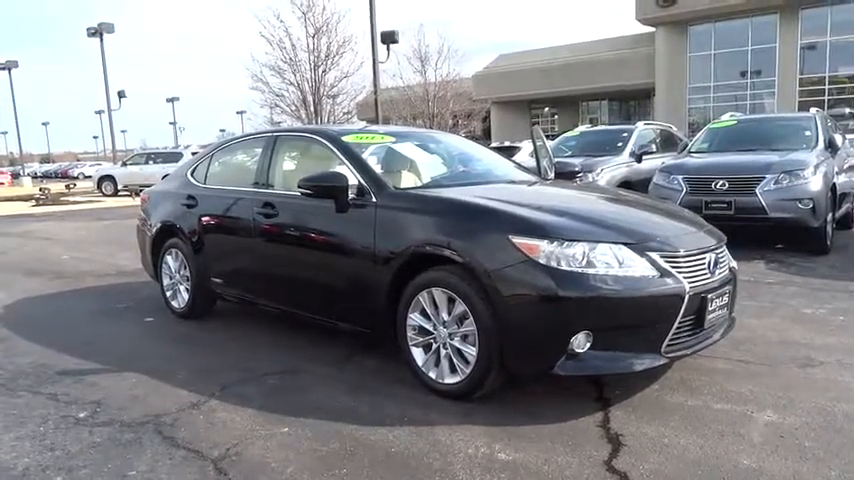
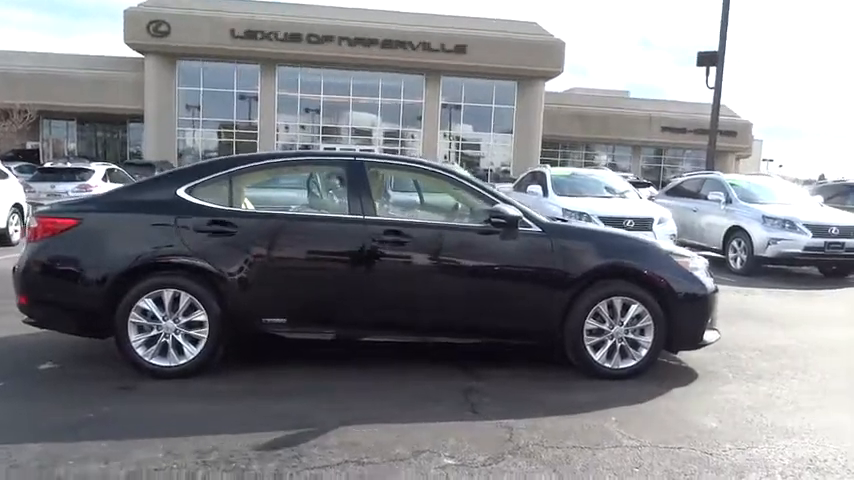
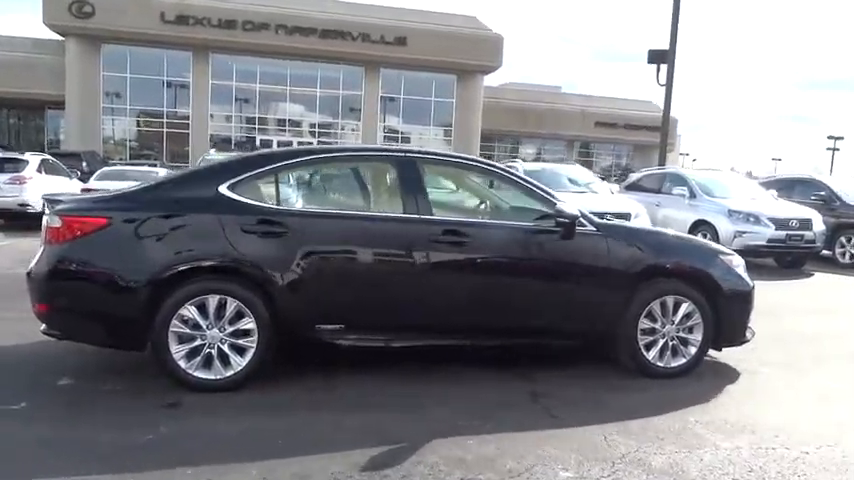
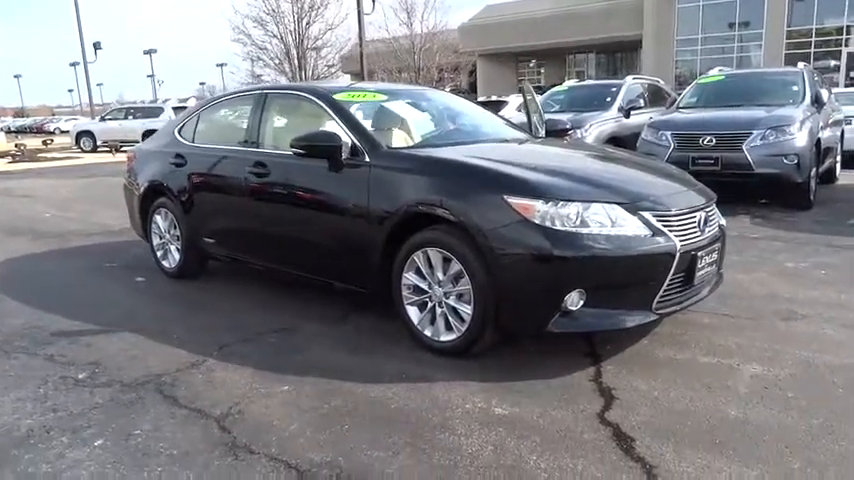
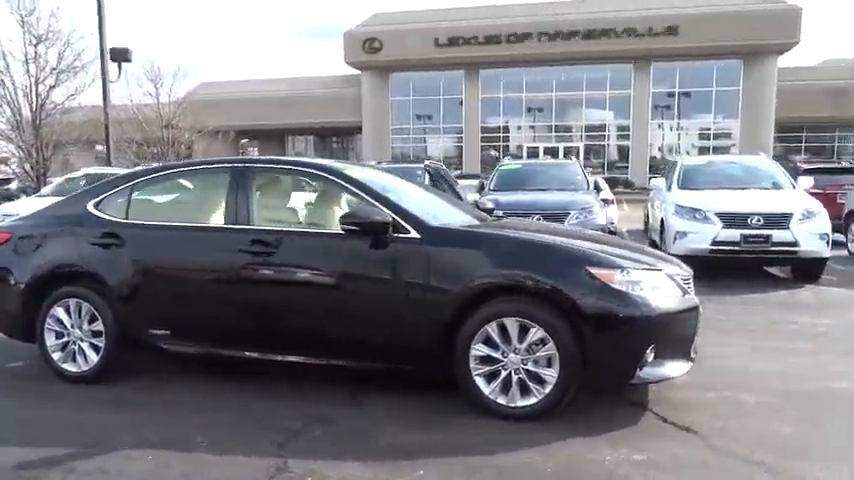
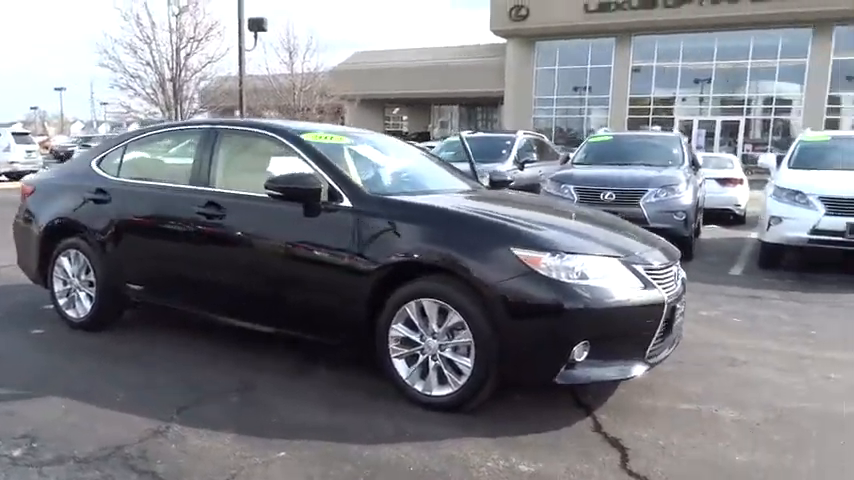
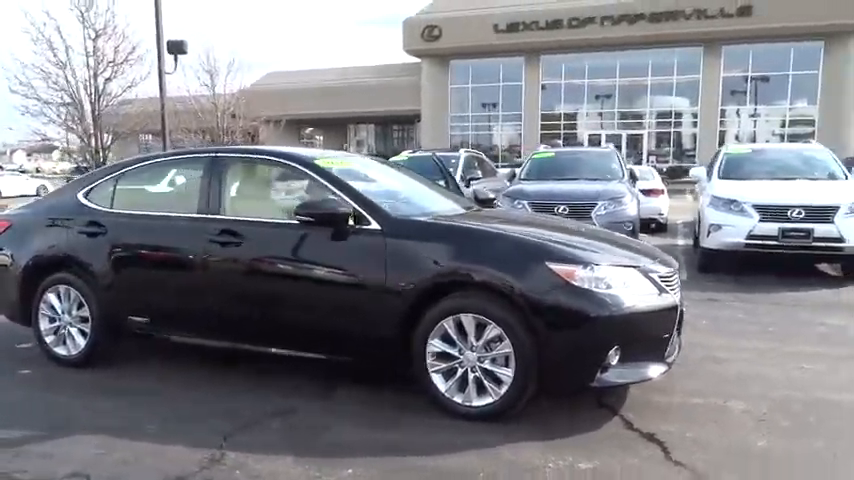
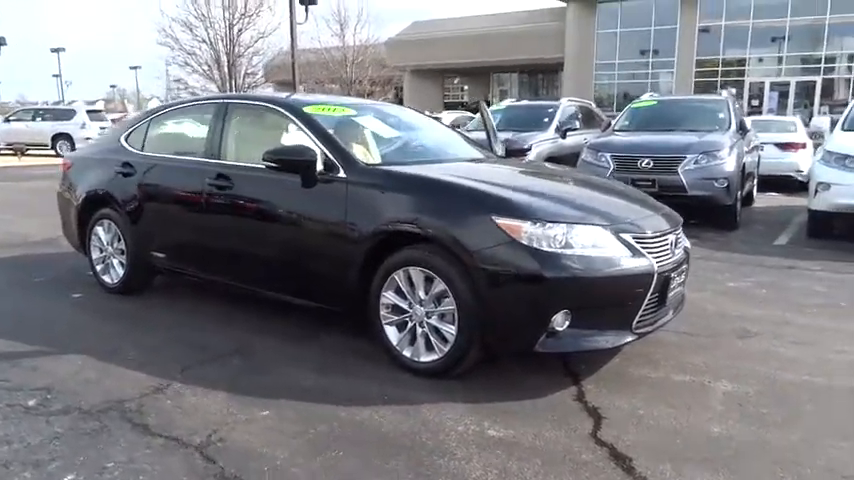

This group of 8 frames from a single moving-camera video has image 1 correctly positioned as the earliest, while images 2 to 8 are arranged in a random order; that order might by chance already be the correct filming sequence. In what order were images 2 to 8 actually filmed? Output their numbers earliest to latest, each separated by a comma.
4, 8, 6, 7, 5, 2, 3
